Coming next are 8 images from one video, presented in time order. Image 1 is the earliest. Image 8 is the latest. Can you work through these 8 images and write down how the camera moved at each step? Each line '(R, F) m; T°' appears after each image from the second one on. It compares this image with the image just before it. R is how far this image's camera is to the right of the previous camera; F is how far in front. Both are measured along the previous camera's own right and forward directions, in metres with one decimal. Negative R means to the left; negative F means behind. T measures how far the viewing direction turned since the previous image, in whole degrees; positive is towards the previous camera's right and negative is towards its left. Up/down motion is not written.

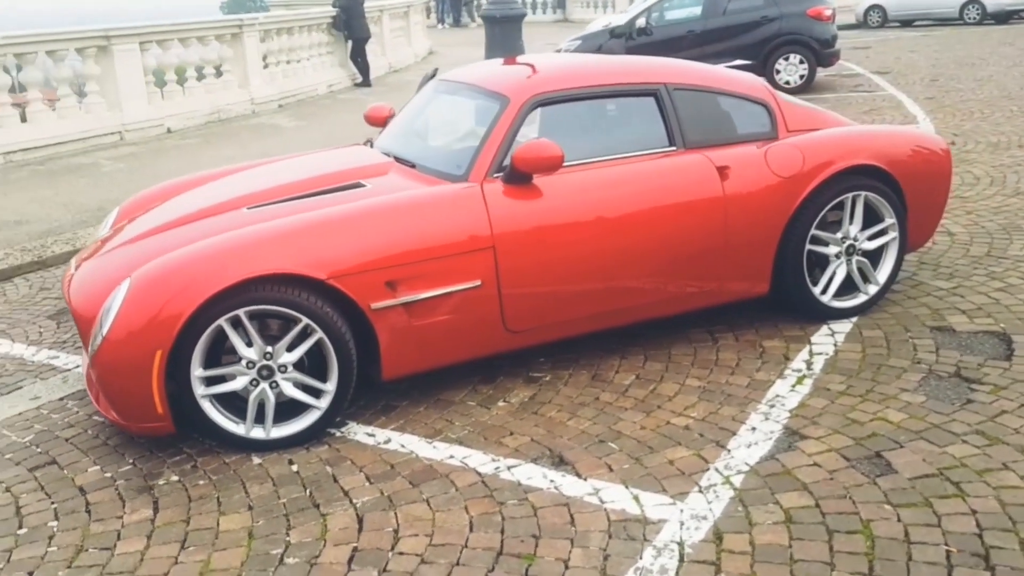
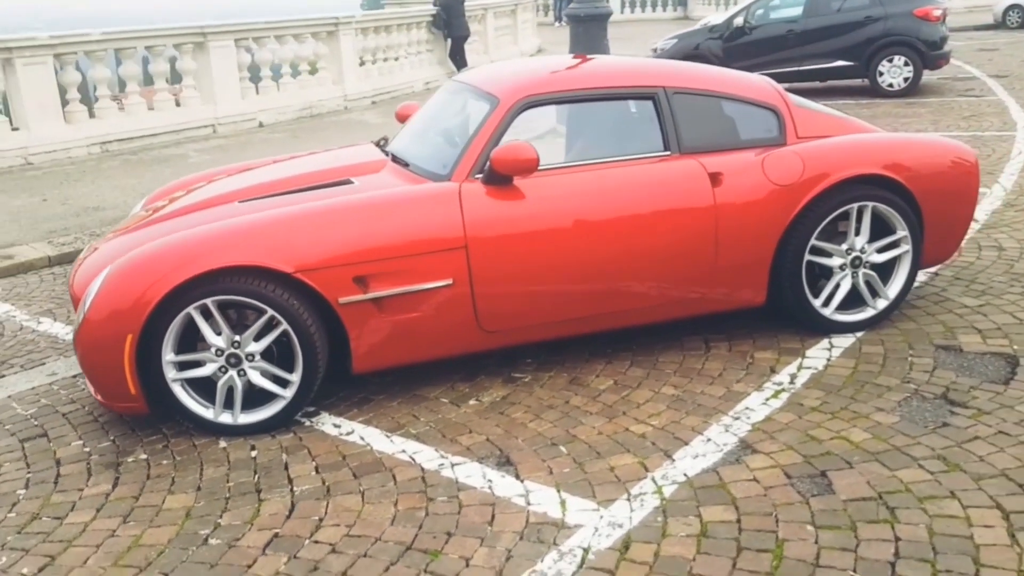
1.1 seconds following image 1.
(+0.6, 0.0) m; -7°
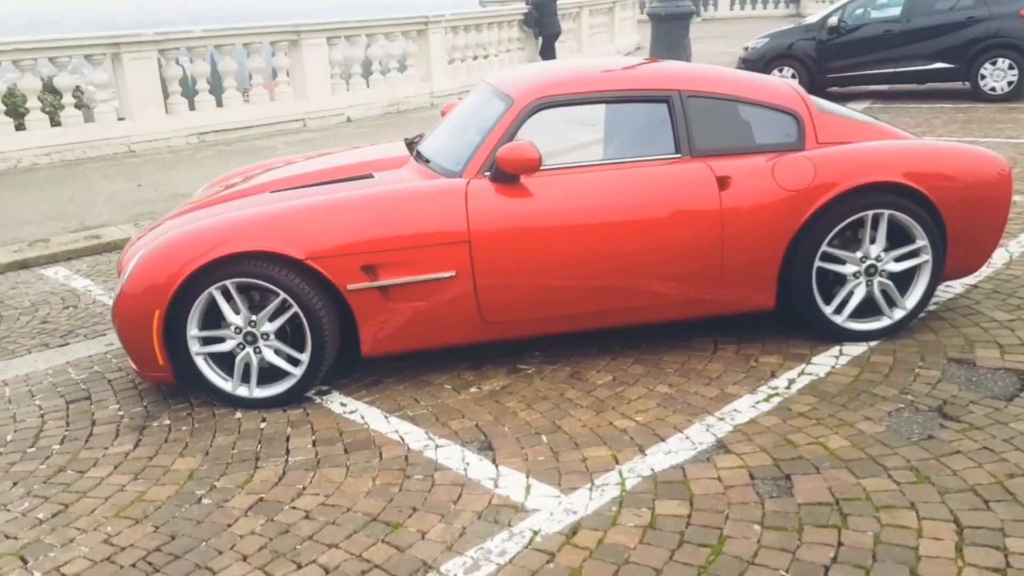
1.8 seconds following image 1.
(+0.5, -0.1) m; -6°
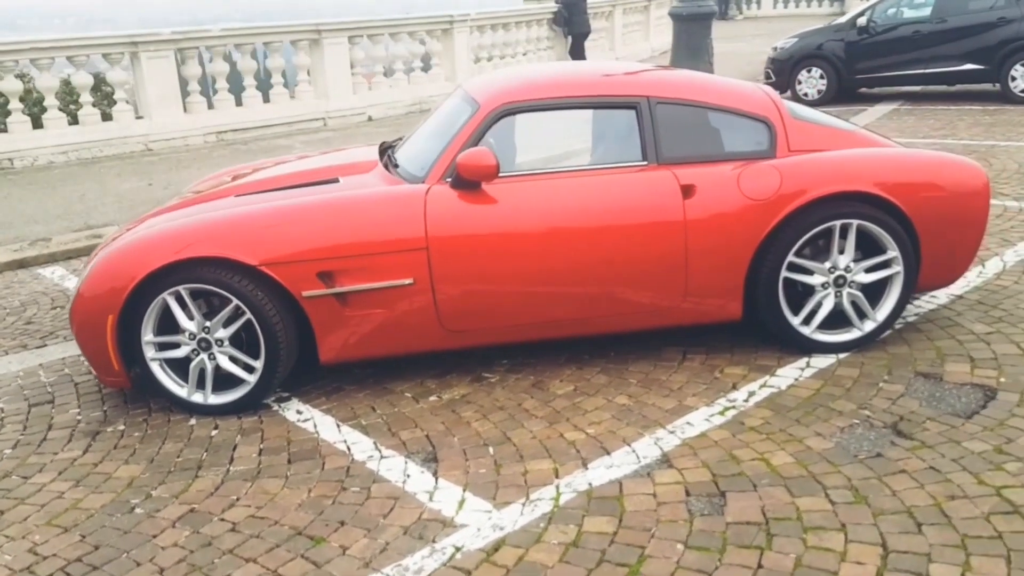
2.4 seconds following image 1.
(+0.4, 0.0) m; -2°
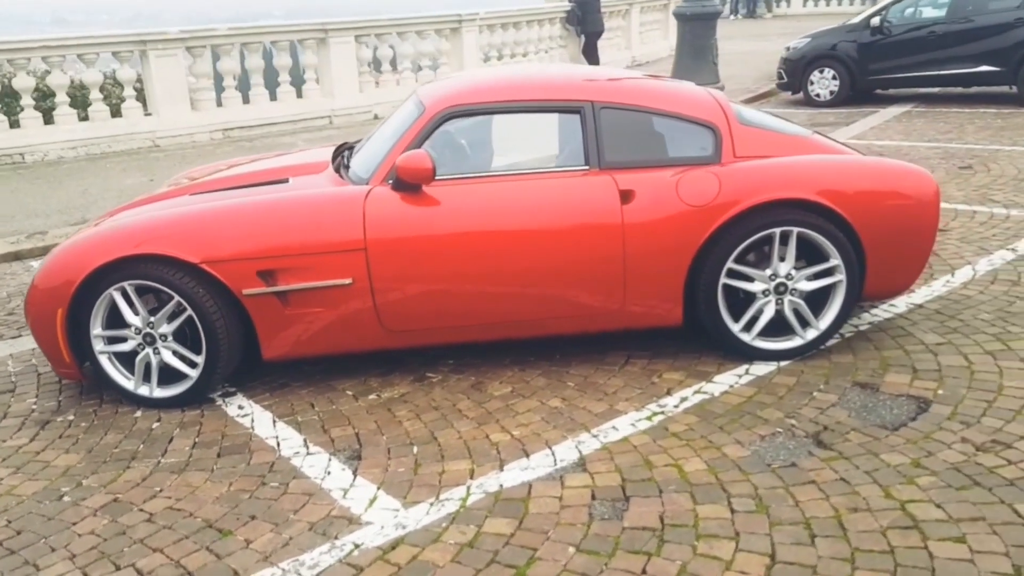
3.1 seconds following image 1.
(+0.4, 0.0) m; -2°
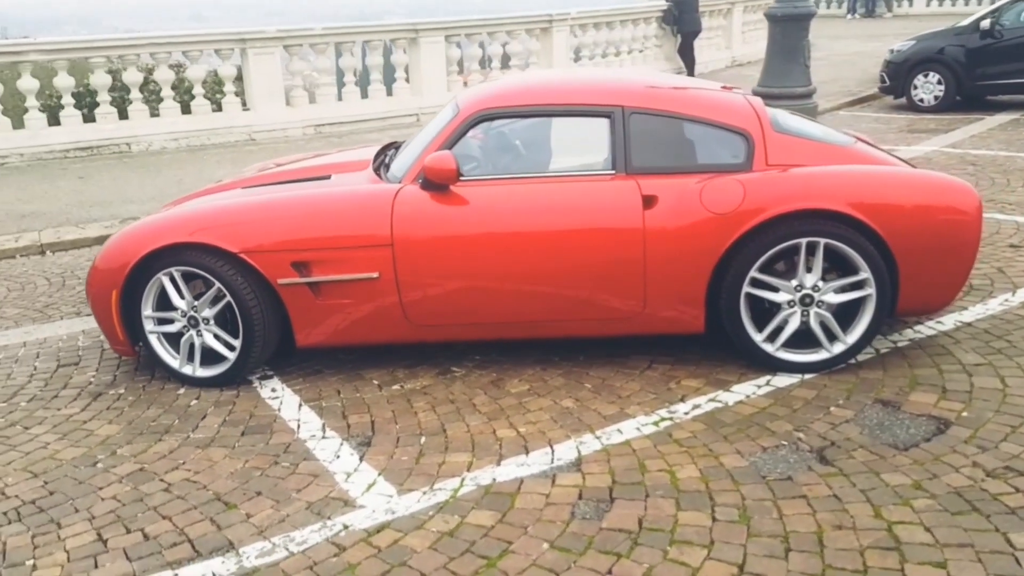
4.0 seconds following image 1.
(+0.4, -0.1) m; -6°
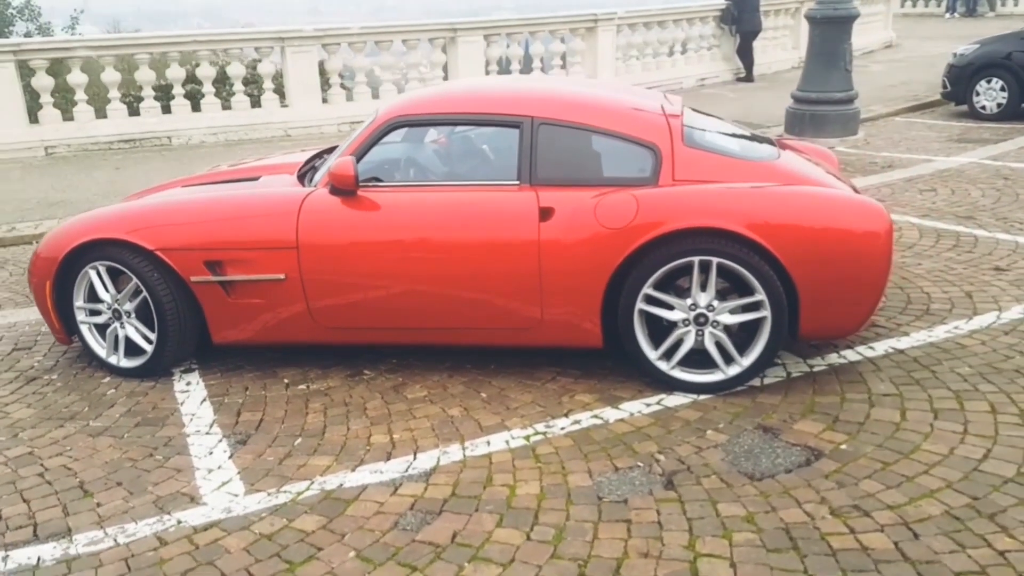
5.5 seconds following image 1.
(+0.9, 0.0) m; -5°
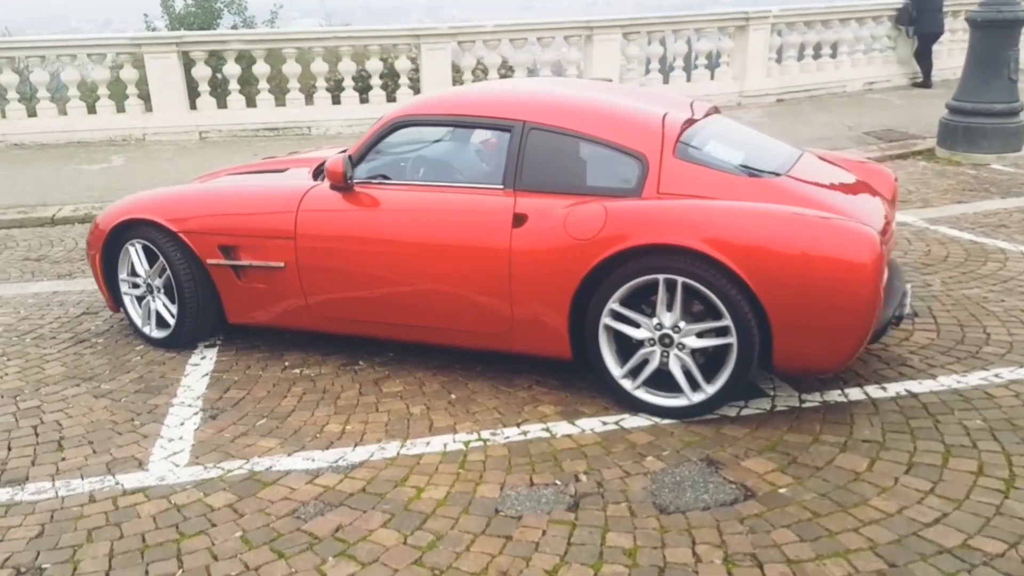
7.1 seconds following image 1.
(+1.0, +0.1) m; -12°
